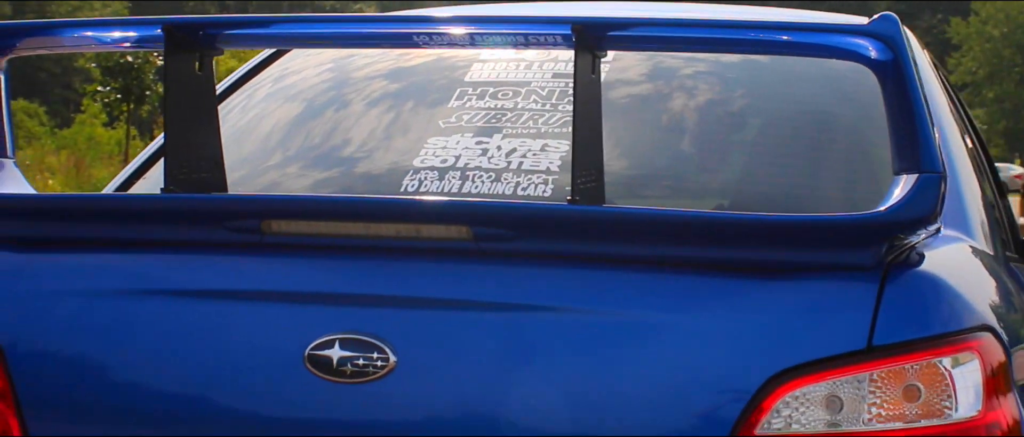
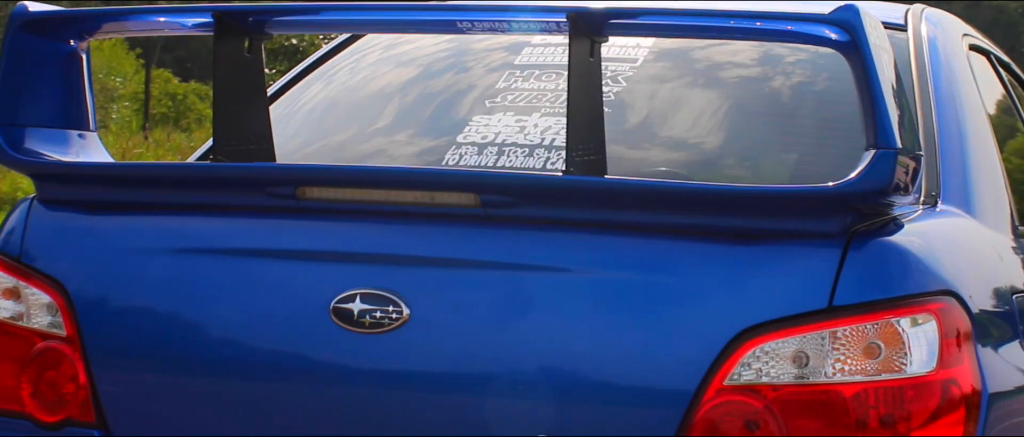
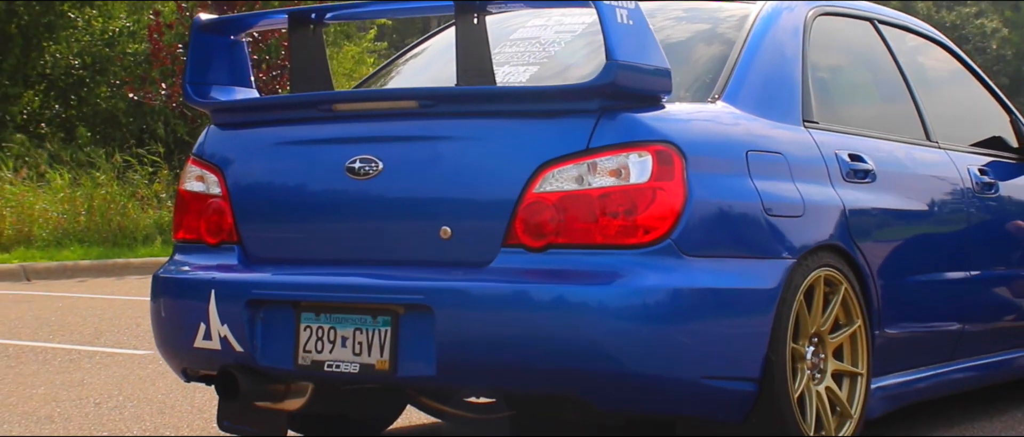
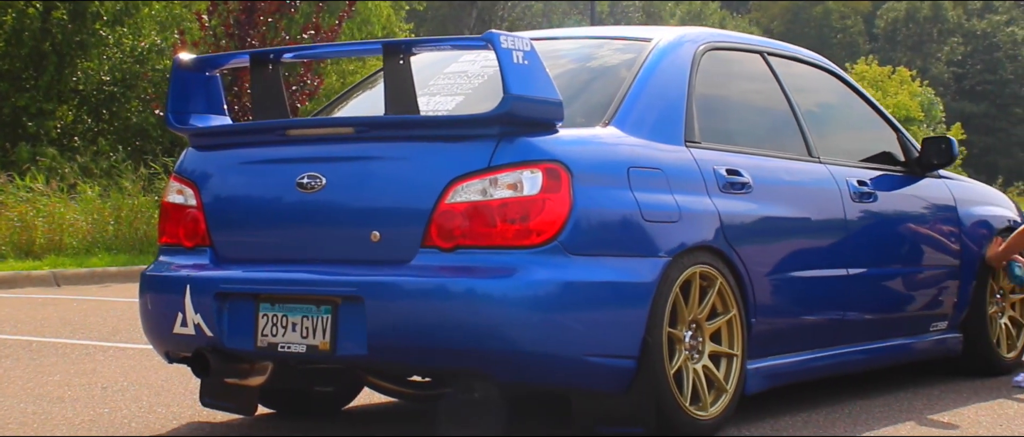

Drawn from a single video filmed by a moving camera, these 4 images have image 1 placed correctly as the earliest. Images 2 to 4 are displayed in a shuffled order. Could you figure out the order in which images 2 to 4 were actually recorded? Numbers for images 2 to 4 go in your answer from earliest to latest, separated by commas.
2, 3, 4
